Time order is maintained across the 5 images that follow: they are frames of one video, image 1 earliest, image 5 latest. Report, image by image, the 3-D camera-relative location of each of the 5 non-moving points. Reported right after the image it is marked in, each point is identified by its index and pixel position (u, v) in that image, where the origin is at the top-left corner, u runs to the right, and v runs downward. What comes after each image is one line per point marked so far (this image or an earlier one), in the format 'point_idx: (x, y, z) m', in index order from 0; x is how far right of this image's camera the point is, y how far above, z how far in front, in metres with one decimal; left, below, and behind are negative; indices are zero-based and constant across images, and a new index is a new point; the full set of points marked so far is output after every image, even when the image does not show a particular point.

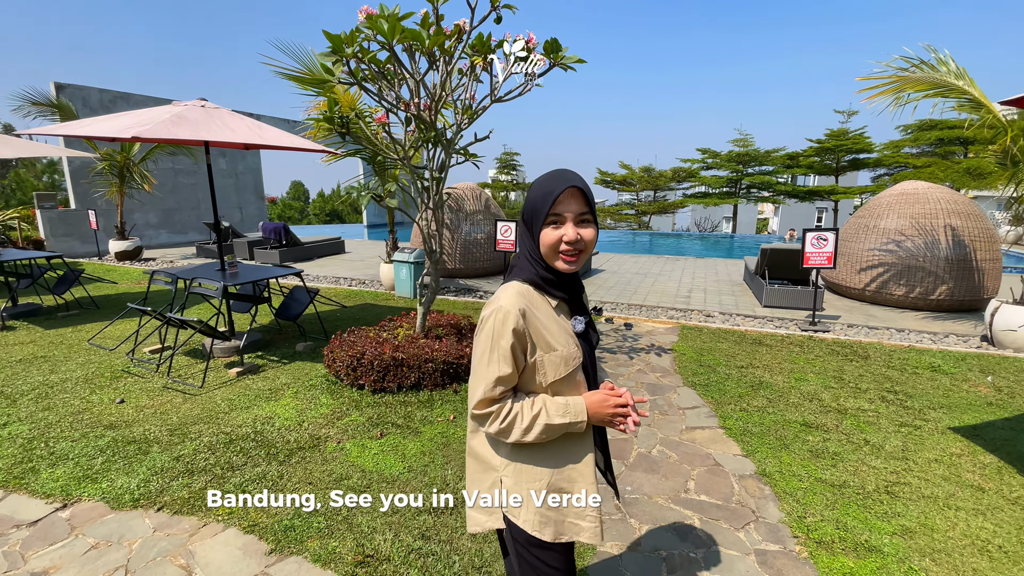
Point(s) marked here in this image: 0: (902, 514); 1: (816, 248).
0: (+2.0, -1.1, +2.4) m
1: (+3.6, +0.5, +5.7) m
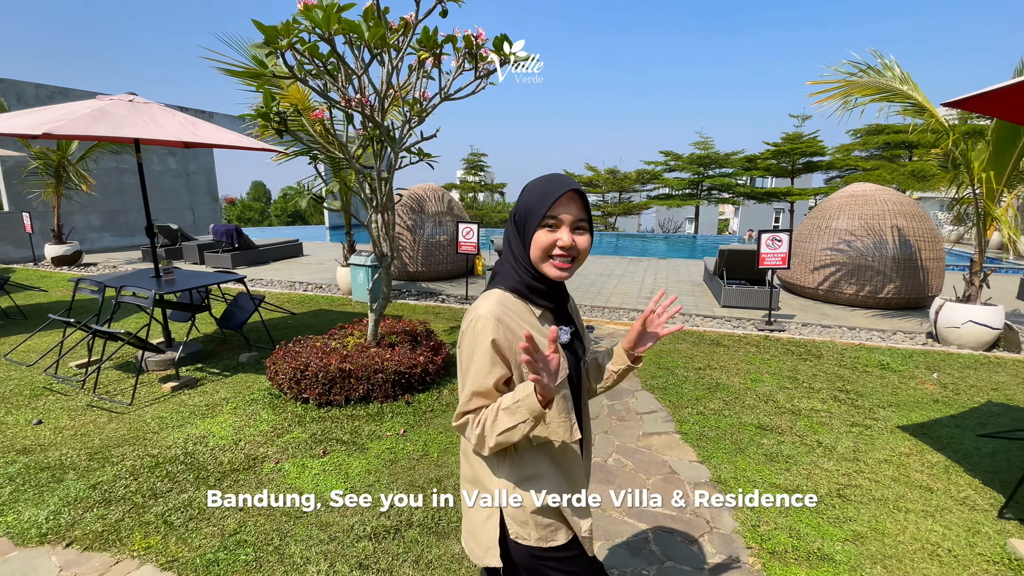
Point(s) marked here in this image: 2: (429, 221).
0: (+1.7, -1.2, +2.4) m
1: (+3.1, +0.5, +5.8) m
2: (-1.5, +1.2, +8.5) m
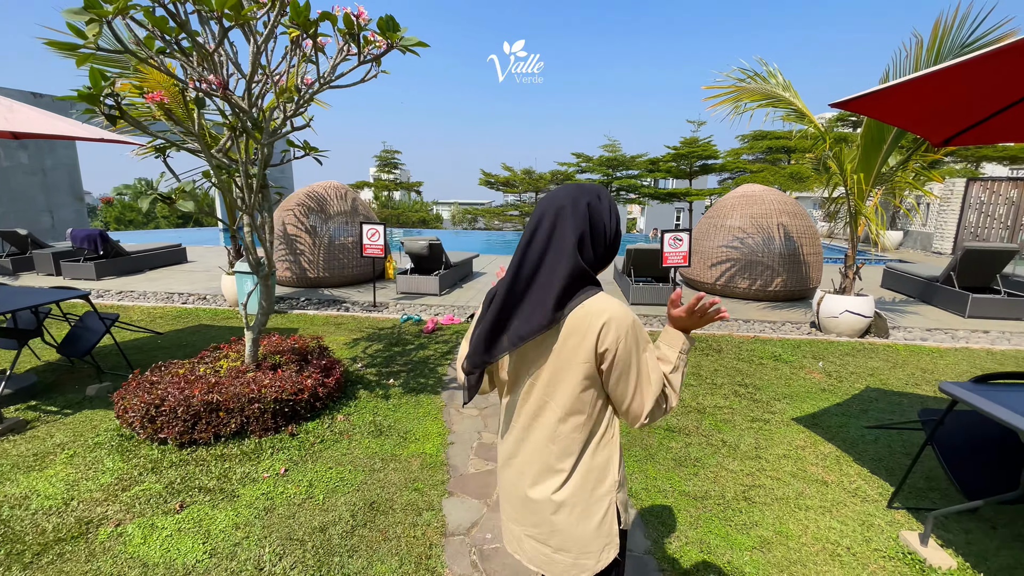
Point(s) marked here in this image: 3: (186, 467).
0: (+1.2, -1.2, +2.4) m
1: (+2.0, +0.5, +5.9) m
2: (-3.0, +1.1, +7.9) m
3: (-2.0, -1.1, +2.9) m
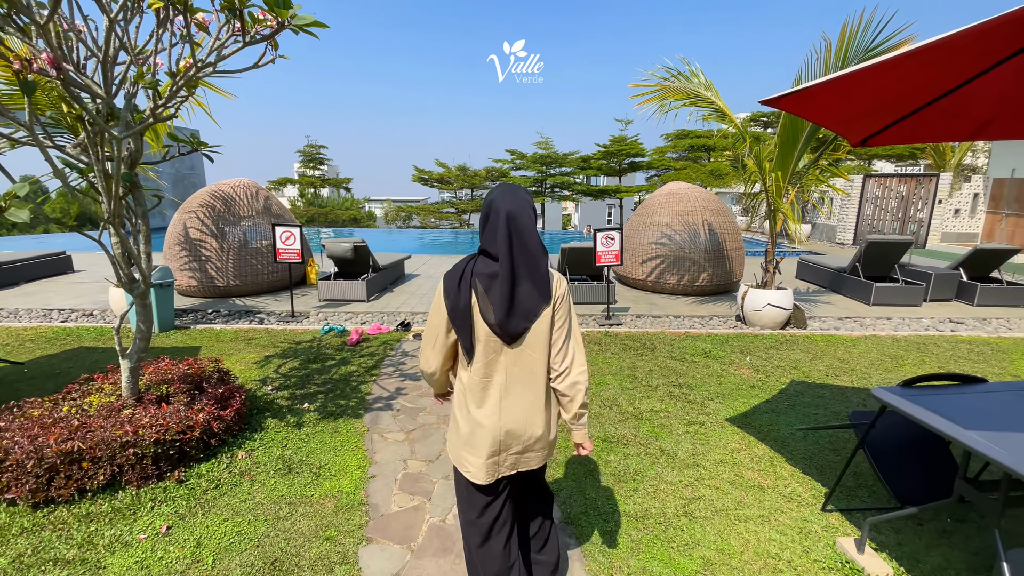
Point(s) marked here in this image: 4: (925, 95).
0: (+0.9, -1.2, +2.3) m
1: (+1.2, +0.5, +5.9) m
2: (-4.1, +0.9, +7.1) m
3: (-2.3, -1.2, +2.3) m
4: (+2.1, +1.0, +2.4) m
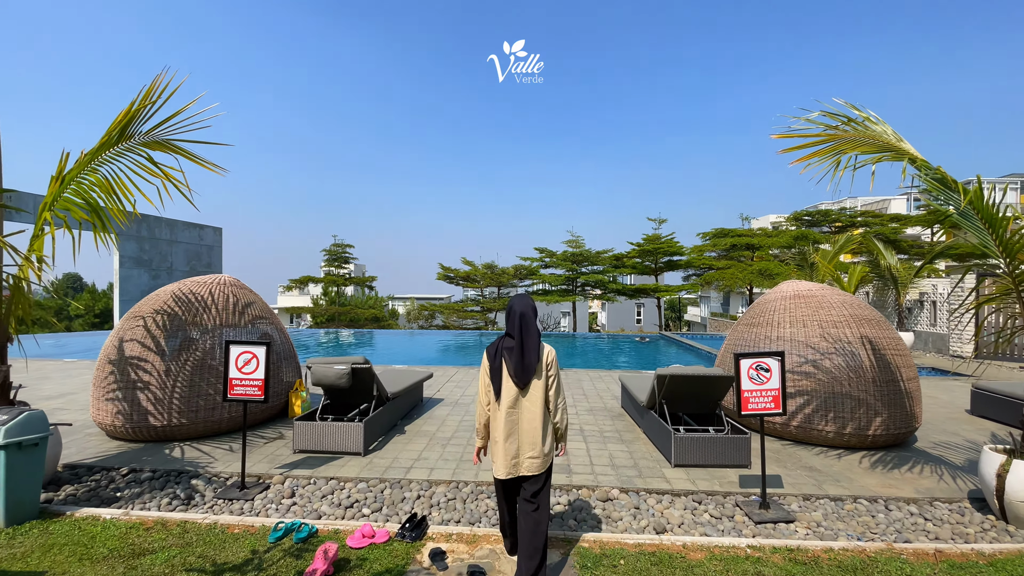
0: (+1.4, -1.7, -0.3) m
1: (+1.8, -0.7, +3.6) m
2: (-3.3, -0.5, +5.1) m
3: (-1.8, -1.7, -0.1) m
4: (+2.6, +0.4, +0.3) m
